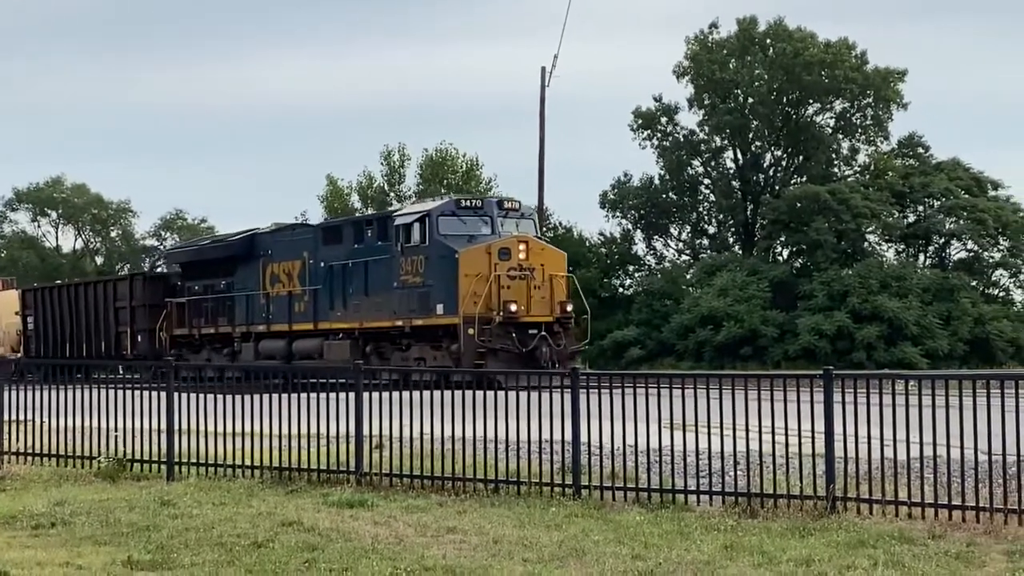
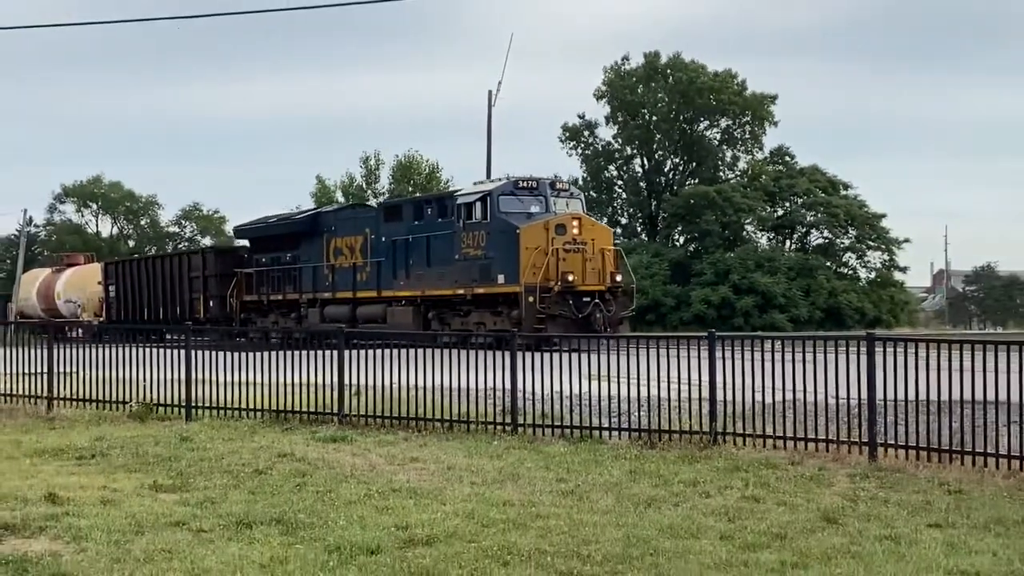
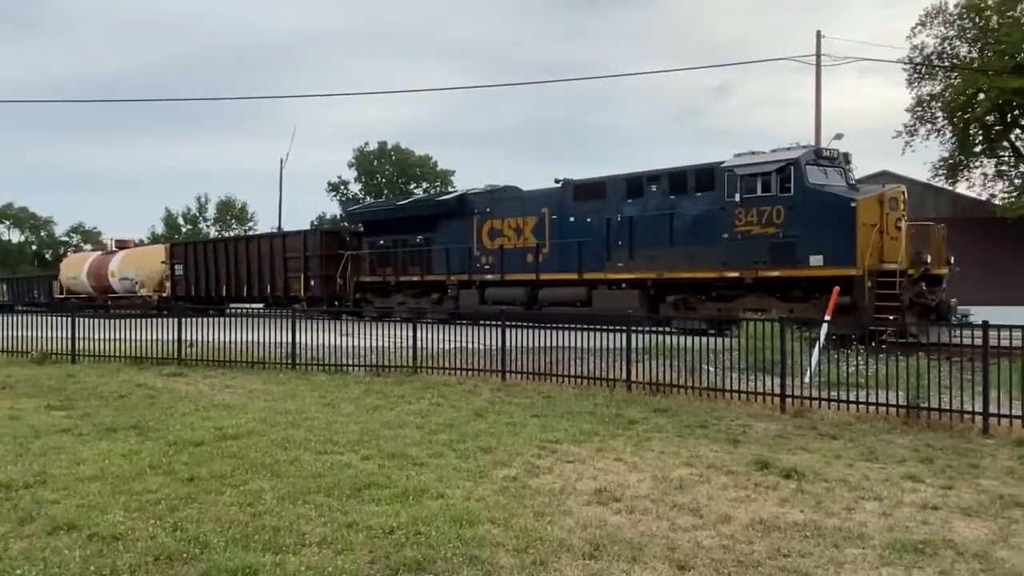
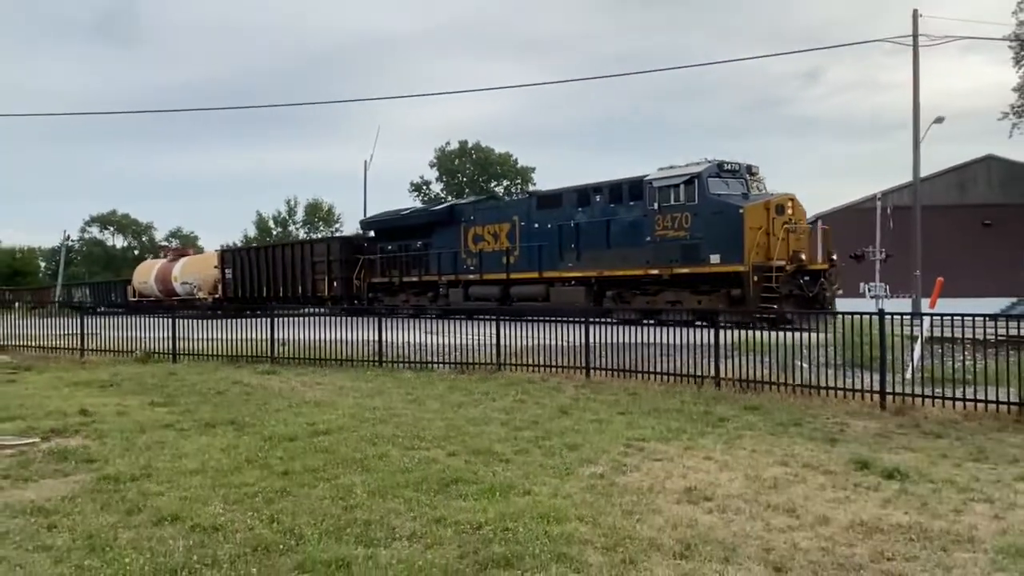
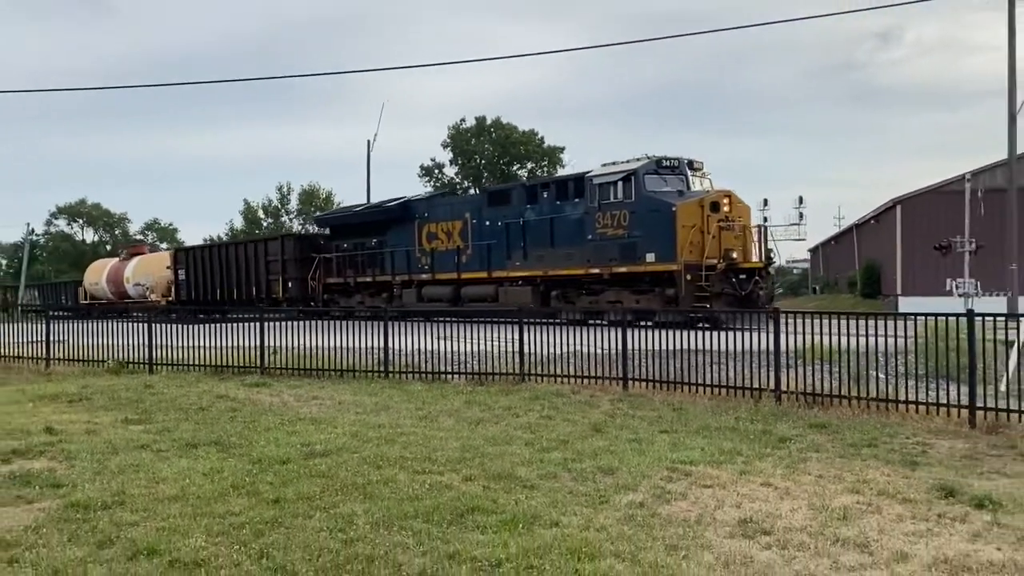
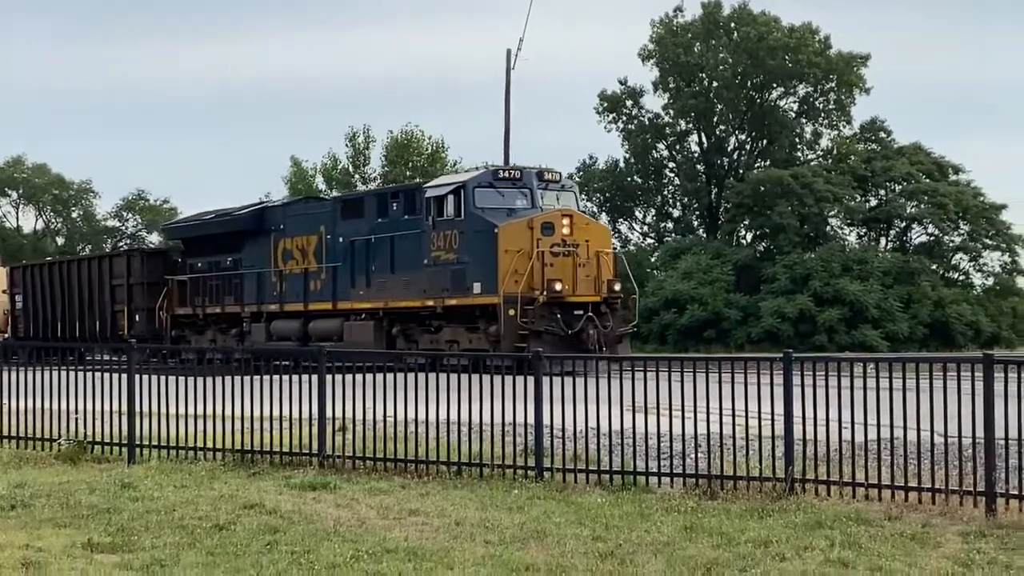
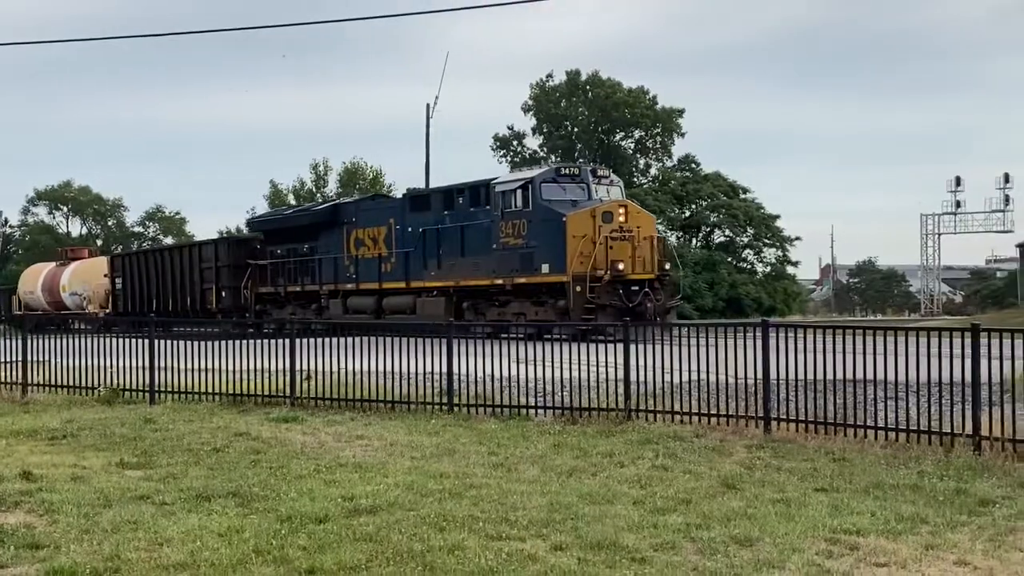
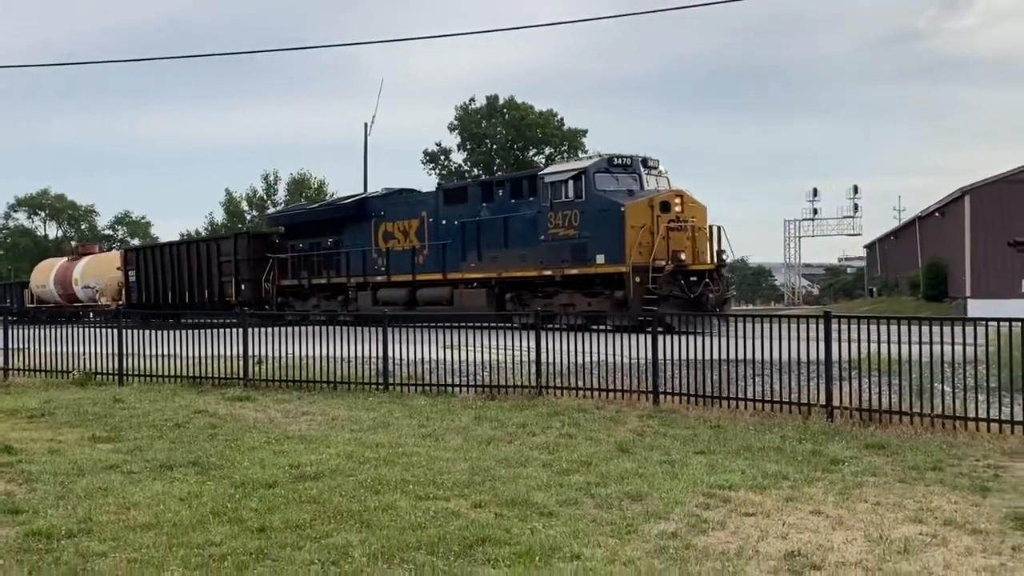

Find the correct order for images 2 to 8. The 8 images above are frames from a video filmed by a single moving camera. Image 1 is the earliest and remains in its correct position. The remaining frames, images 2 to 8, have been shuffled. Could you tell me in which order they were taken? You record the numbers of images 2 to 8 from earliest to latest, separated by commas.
6, 2, 7, 8, 5, 4, 3
